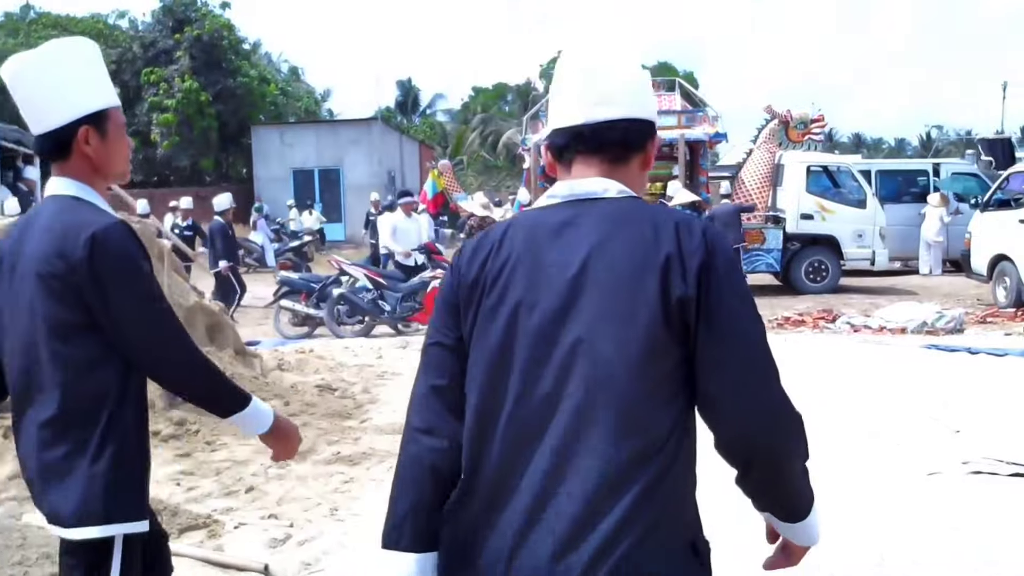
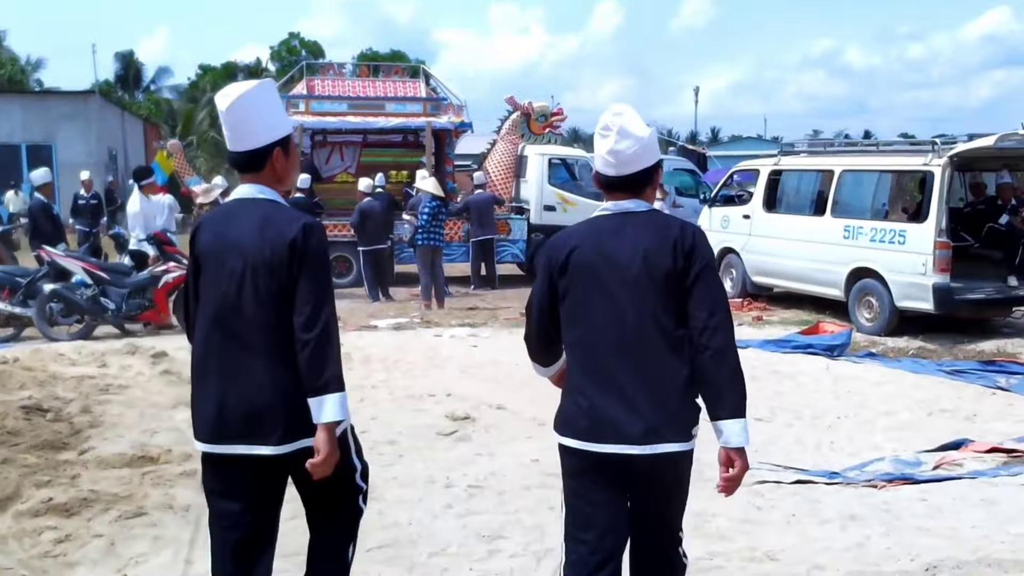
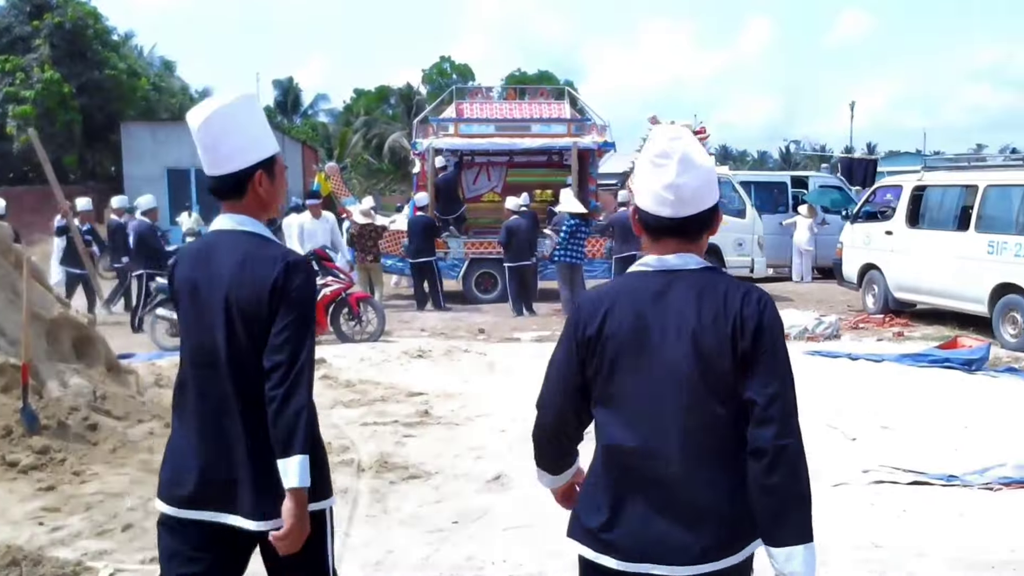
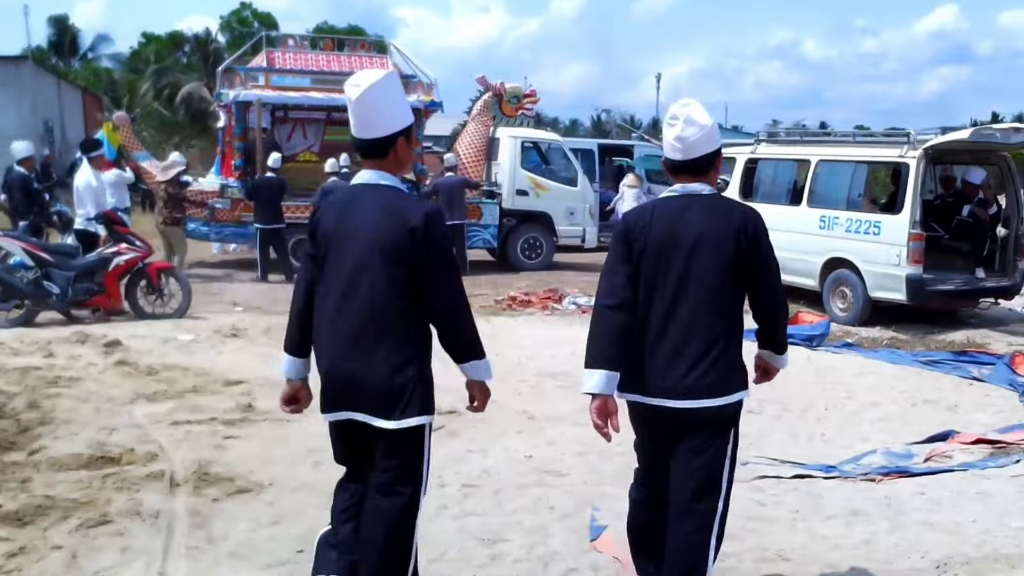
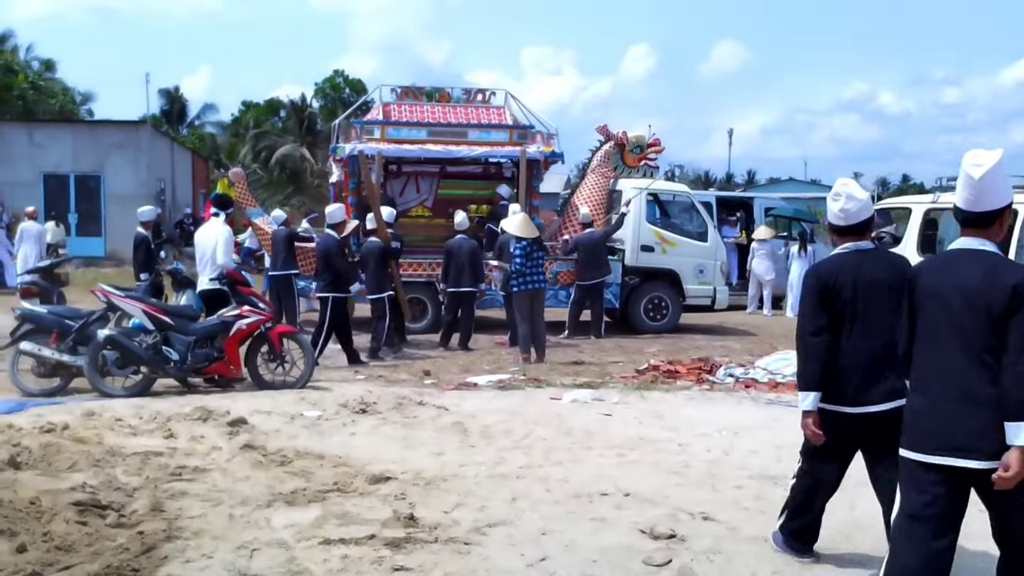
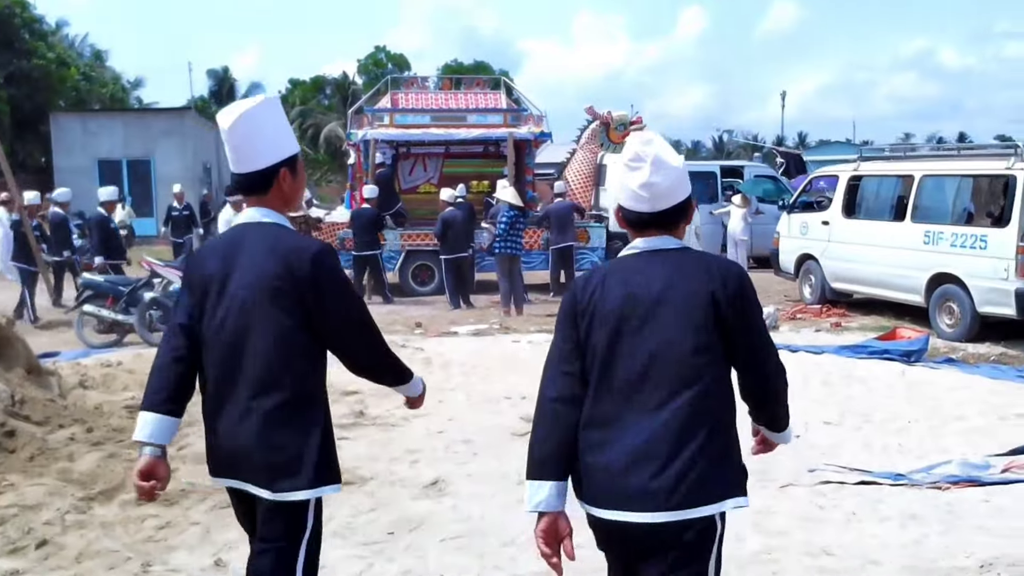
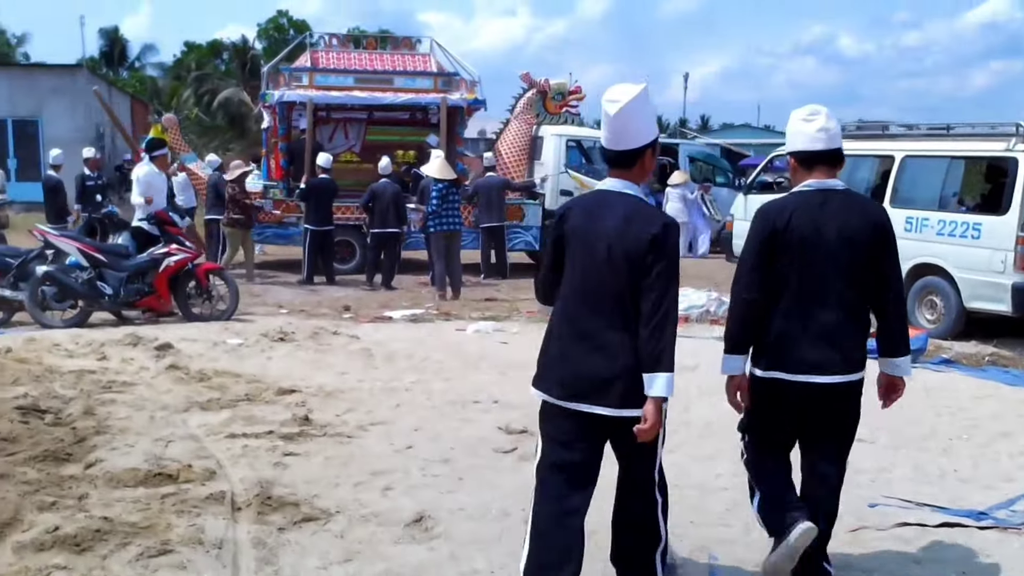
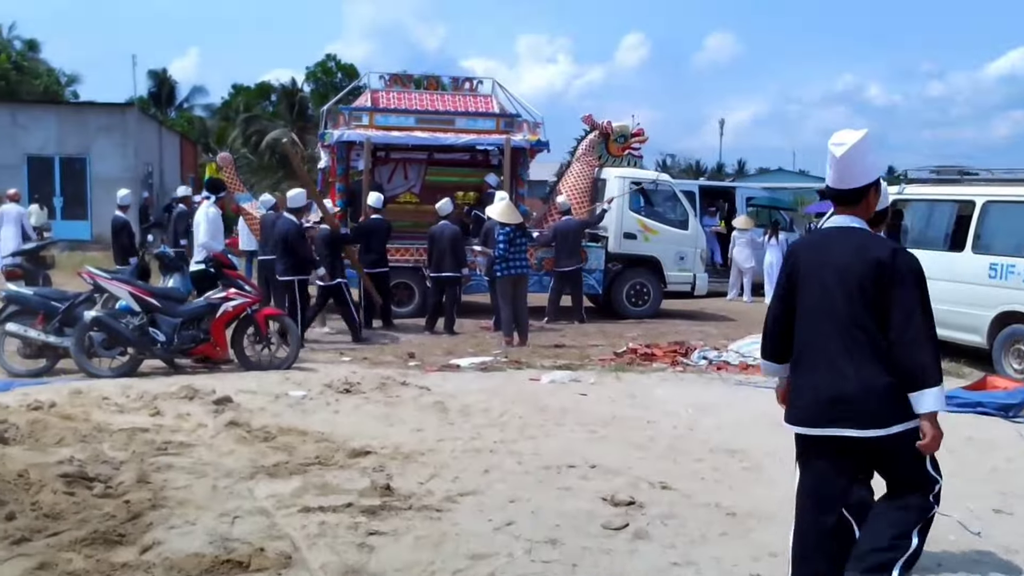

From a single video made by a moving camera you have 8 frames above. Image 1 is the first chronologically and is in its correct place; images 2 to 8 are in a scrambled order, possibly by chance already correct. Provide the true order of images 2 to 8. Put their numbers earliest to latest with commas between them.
3, 6, 2, 4, 7, 8, 5
